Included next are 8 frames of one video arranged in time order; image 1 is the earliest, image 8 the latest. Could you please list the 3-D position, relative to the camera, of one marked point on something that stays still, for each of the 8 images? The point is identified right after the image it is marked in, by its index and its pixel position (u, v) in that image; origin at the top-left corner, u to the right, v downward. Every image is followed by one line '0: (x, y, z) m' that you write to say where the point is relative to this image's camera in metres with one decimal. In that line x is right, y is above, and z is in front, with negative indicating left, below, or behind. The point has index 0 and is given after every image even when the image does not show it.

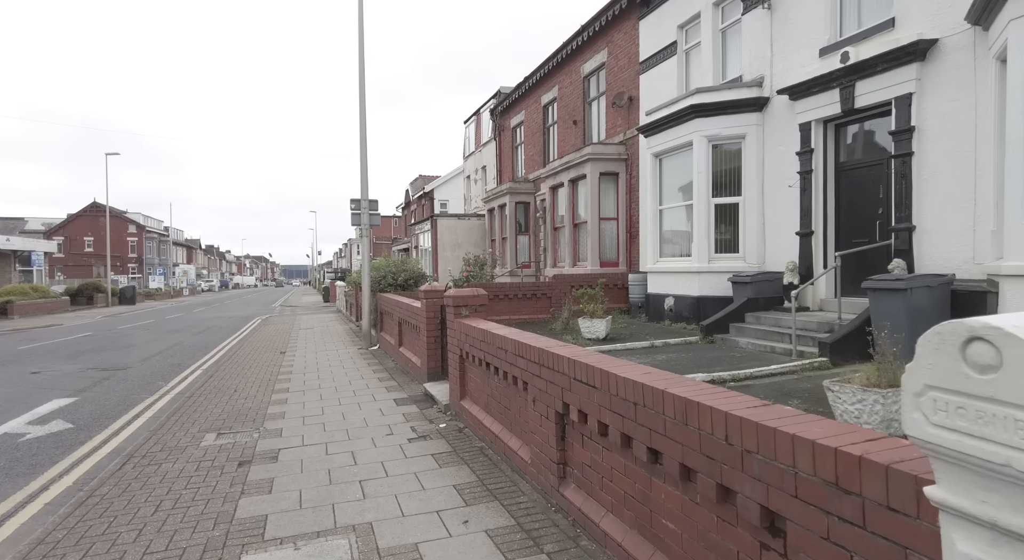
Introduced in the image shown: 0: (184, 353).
0: (-6.8, -1.5, +12.1) m
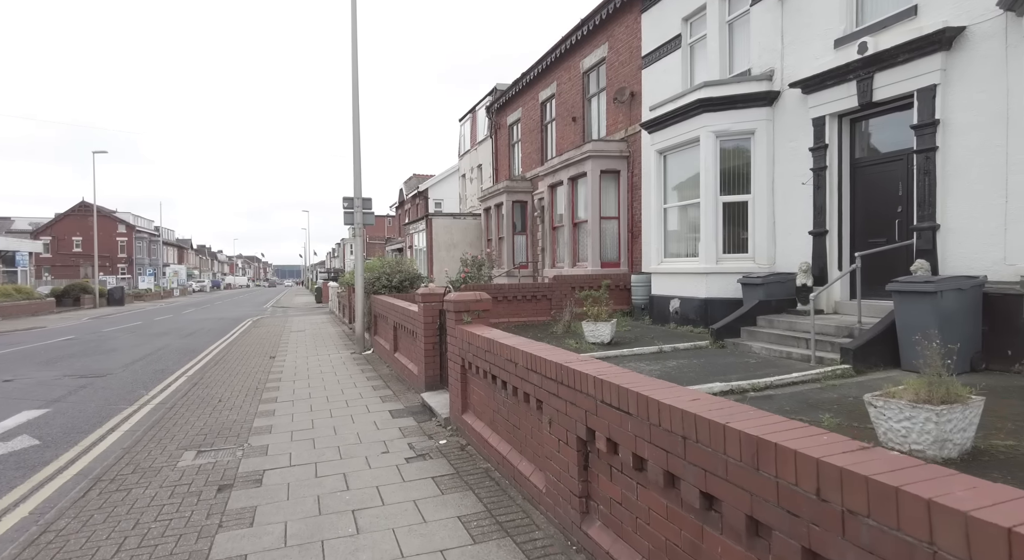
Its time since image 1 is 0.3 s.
0: (-6.8, -1.5, +11.6) m
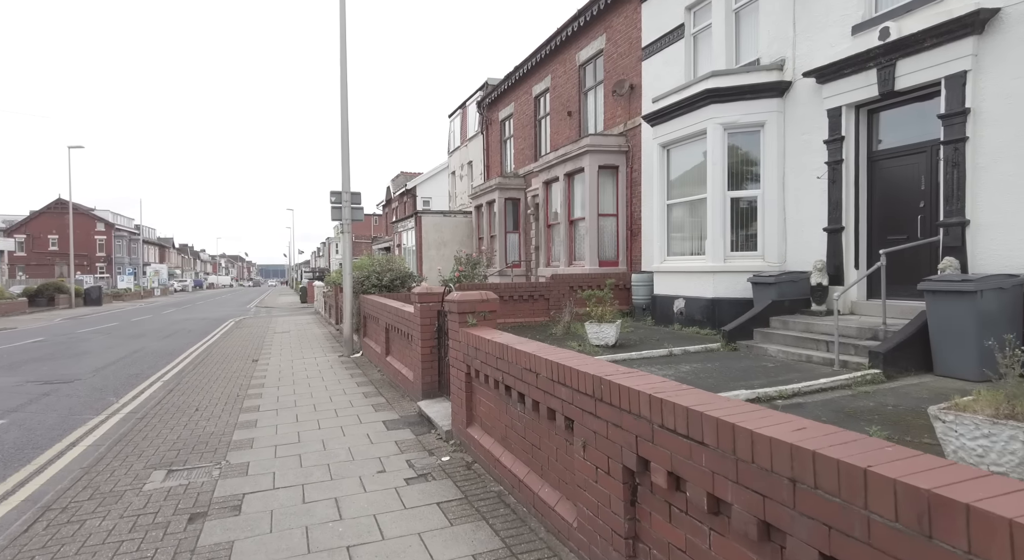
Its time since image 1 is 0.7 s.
0: (-6.9, -1.5, +11.0) m
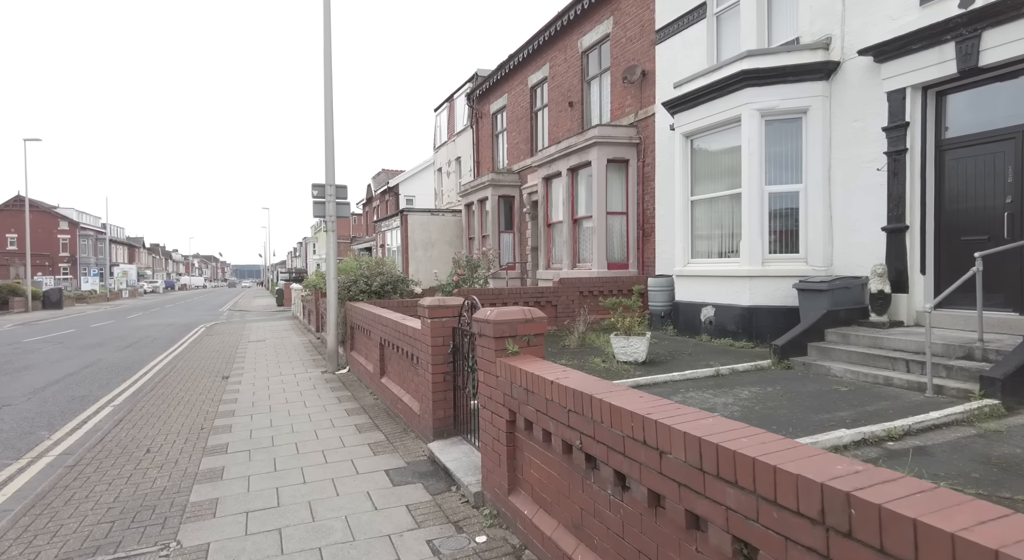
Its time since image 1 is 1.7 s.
0: (-6.8, -1.6, +9.5) m
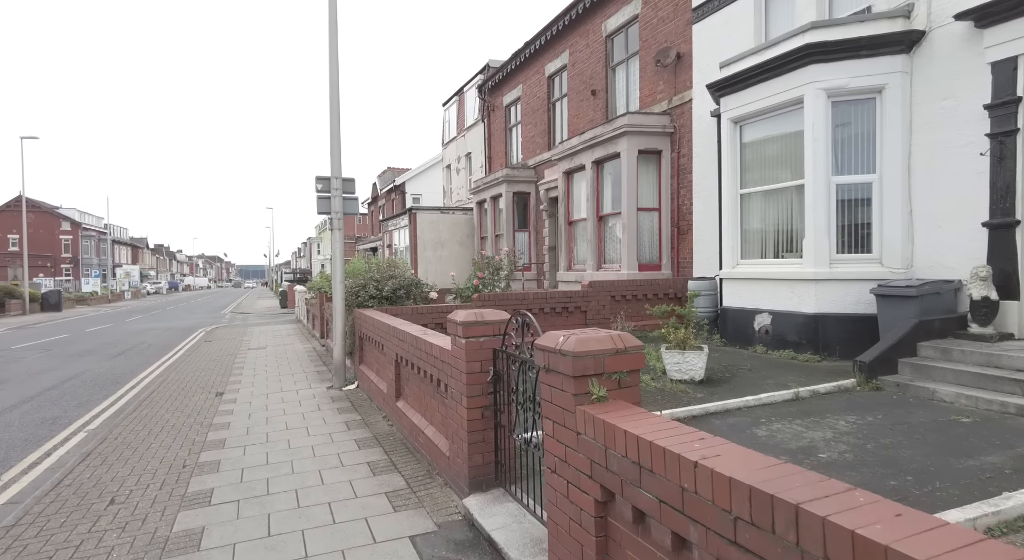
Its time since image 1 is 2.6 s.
0: (-6.4, -1.7, +8.6) m
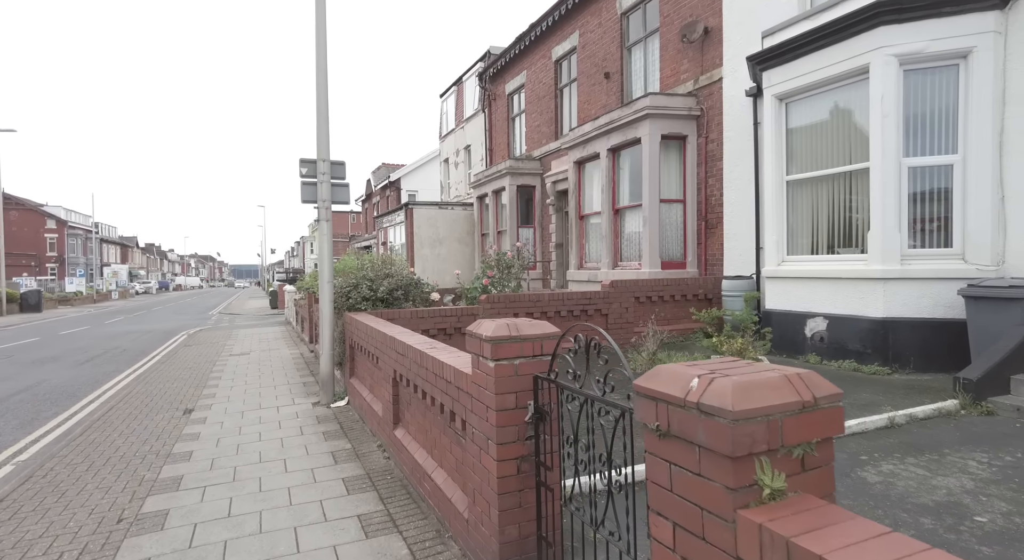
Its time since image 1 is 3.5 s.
0: (-6.2, -1.7, +7.4) m
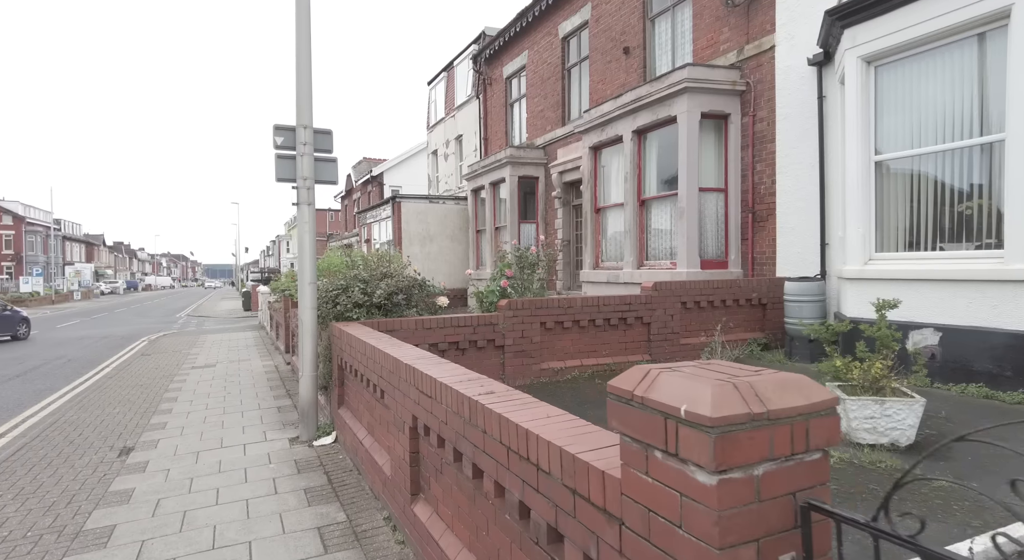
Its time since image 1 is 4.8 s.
0: (-5.9, -1.7, +5.7) m
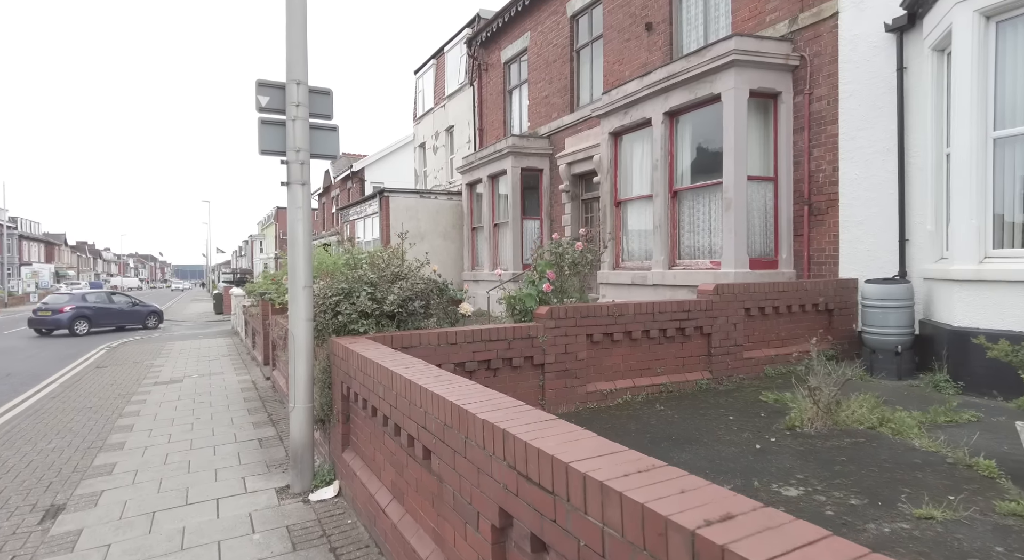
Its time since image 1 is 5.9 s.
0: (-5.5, -1.7, +4.2) m
